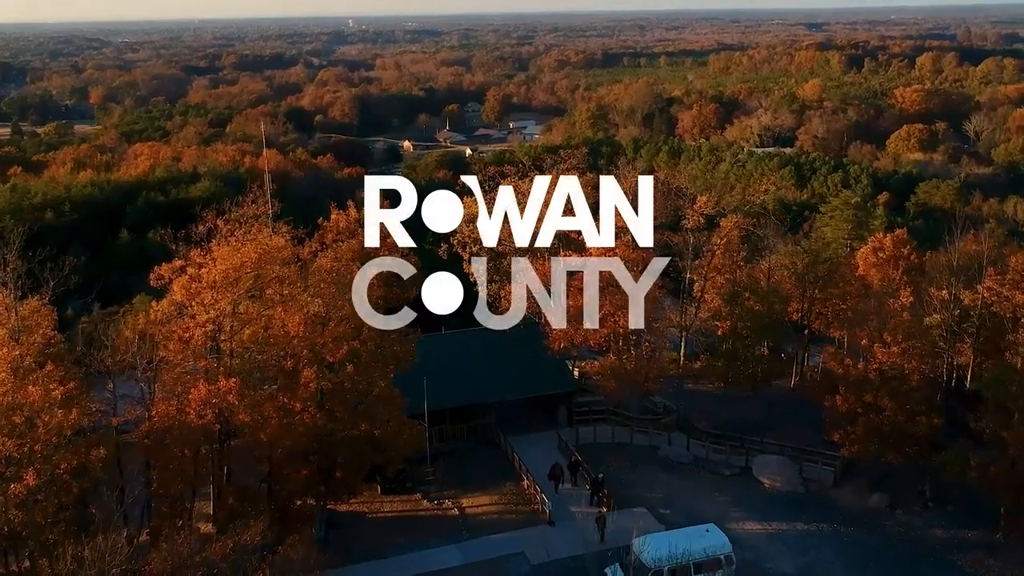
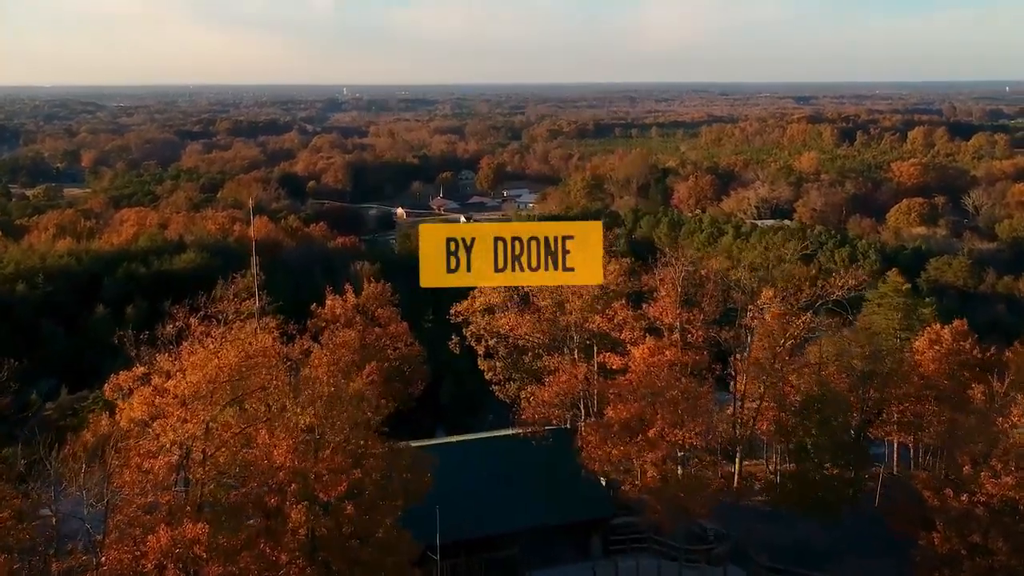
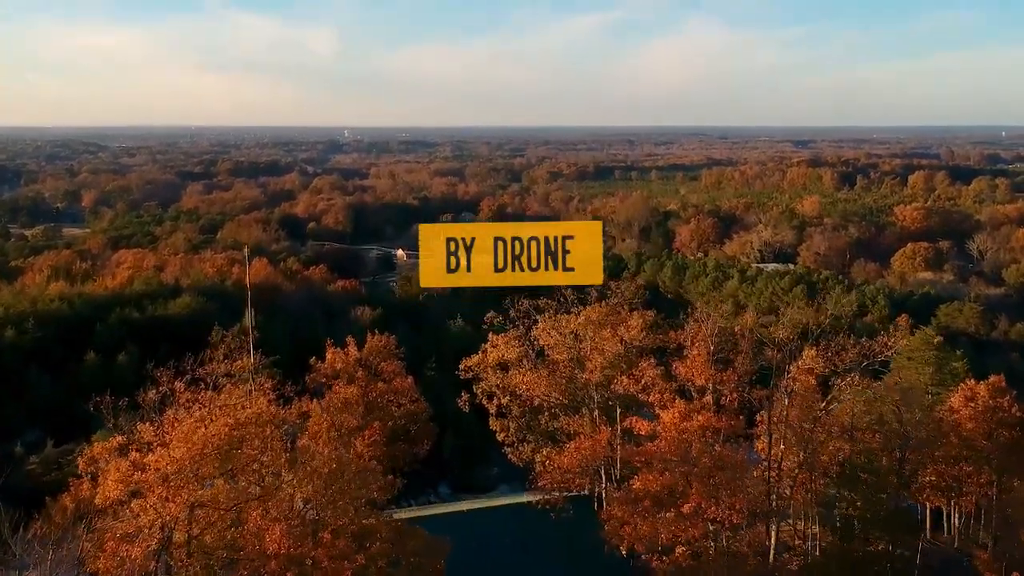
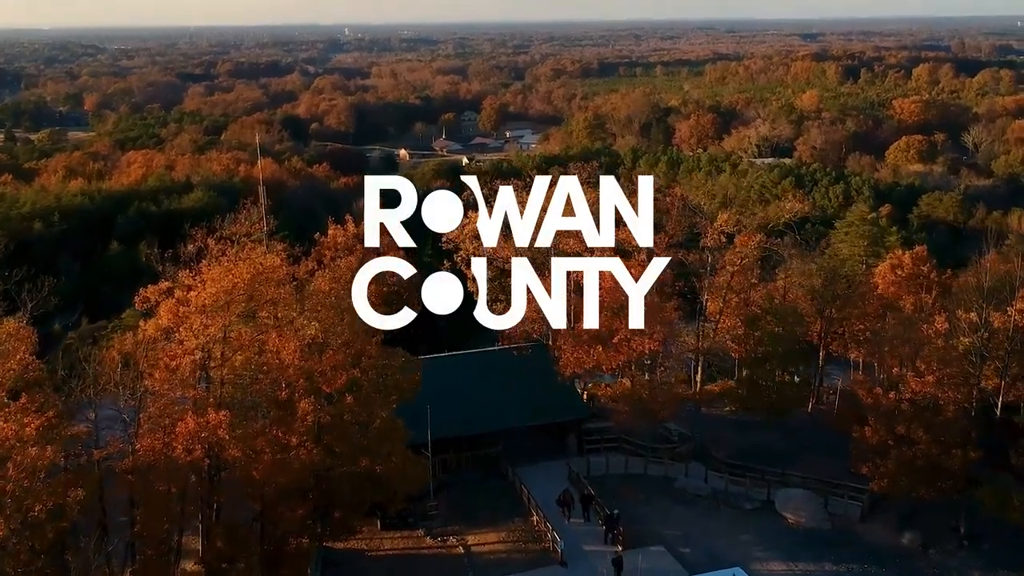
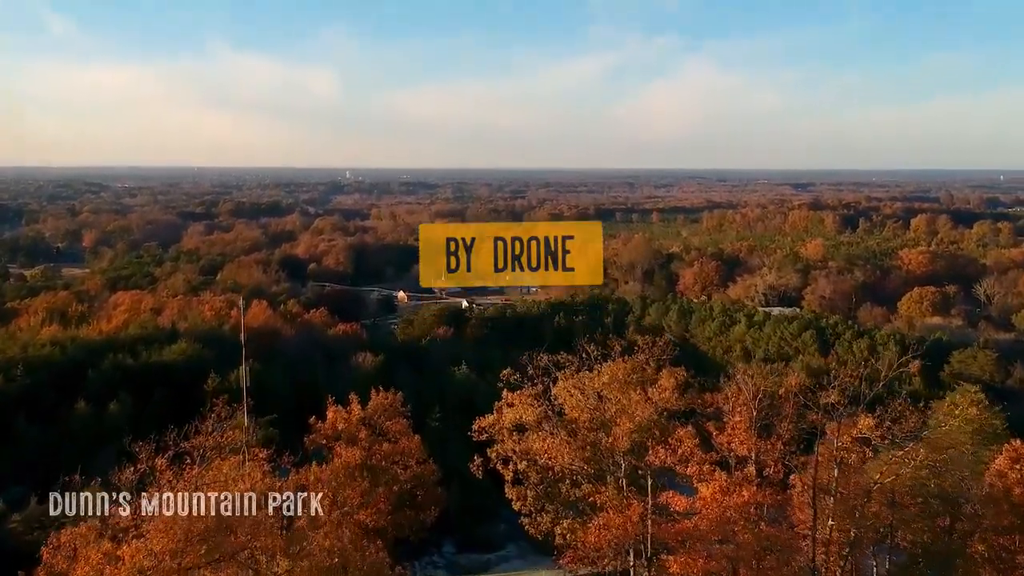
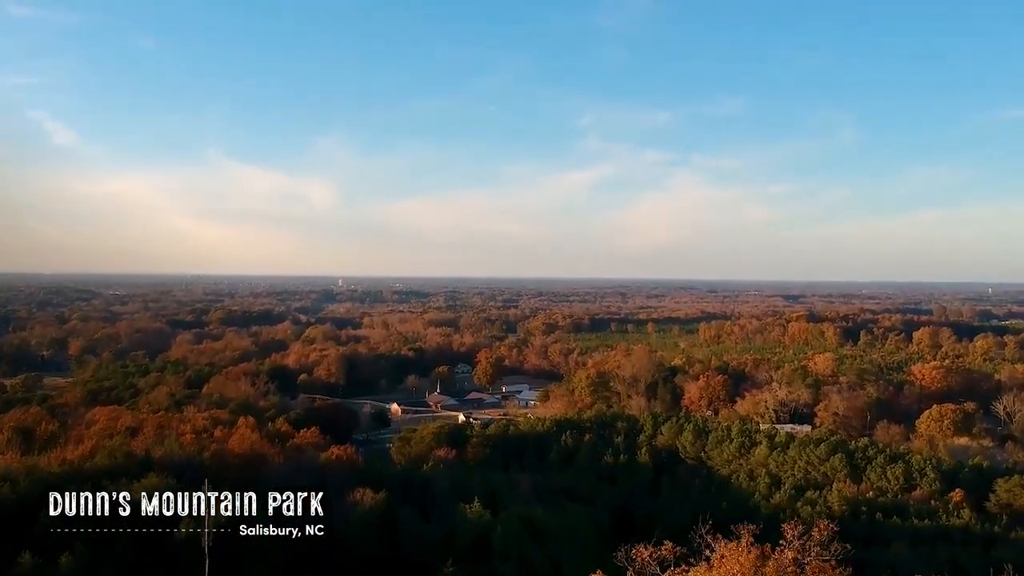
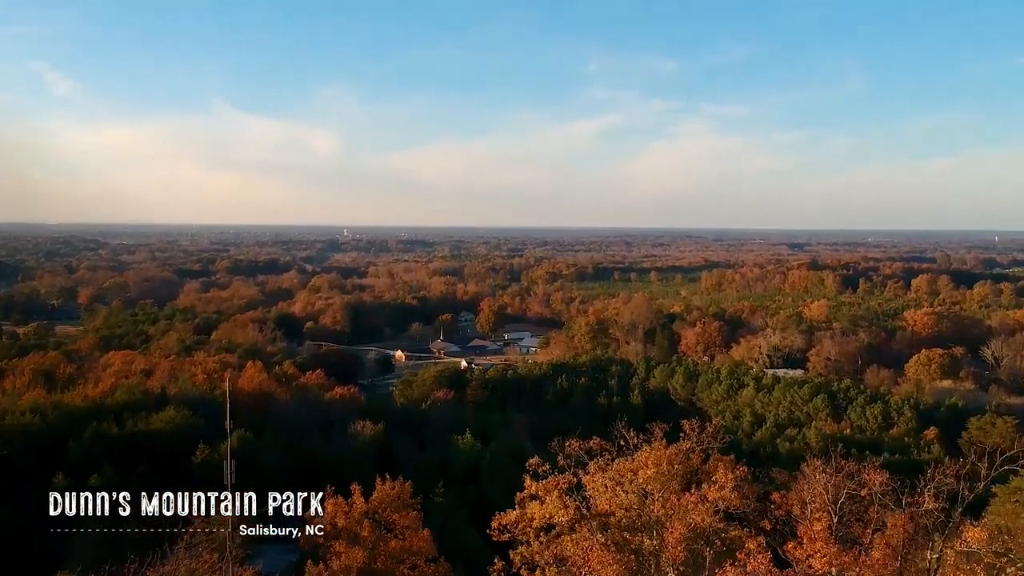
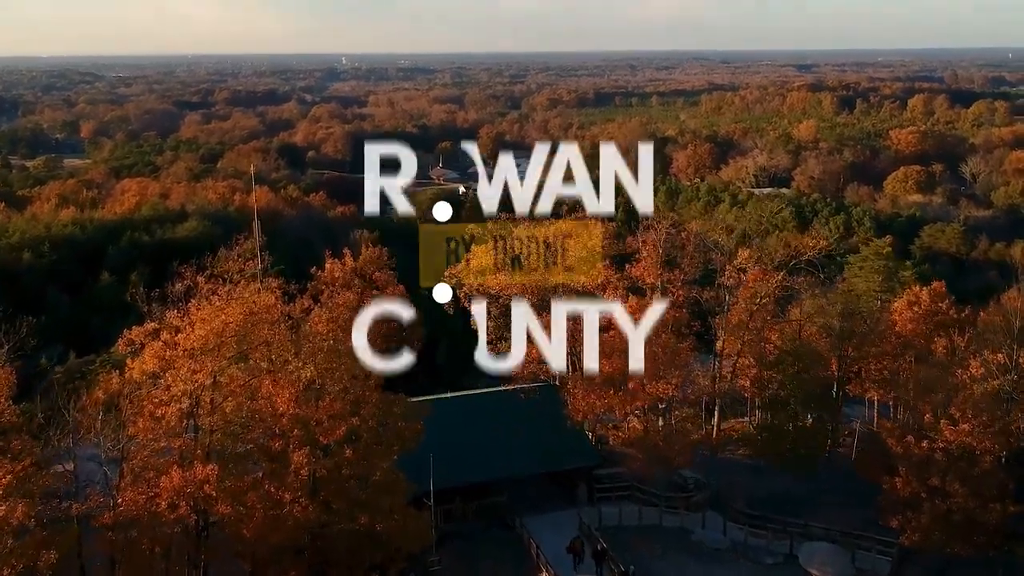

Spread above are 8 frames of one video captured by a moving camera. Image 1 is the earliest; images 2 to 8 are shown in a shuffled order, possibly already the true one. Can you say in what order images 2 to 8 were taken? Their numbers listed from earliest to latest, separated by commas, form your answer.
4, 8, 2, 3, 5, 7, 6
